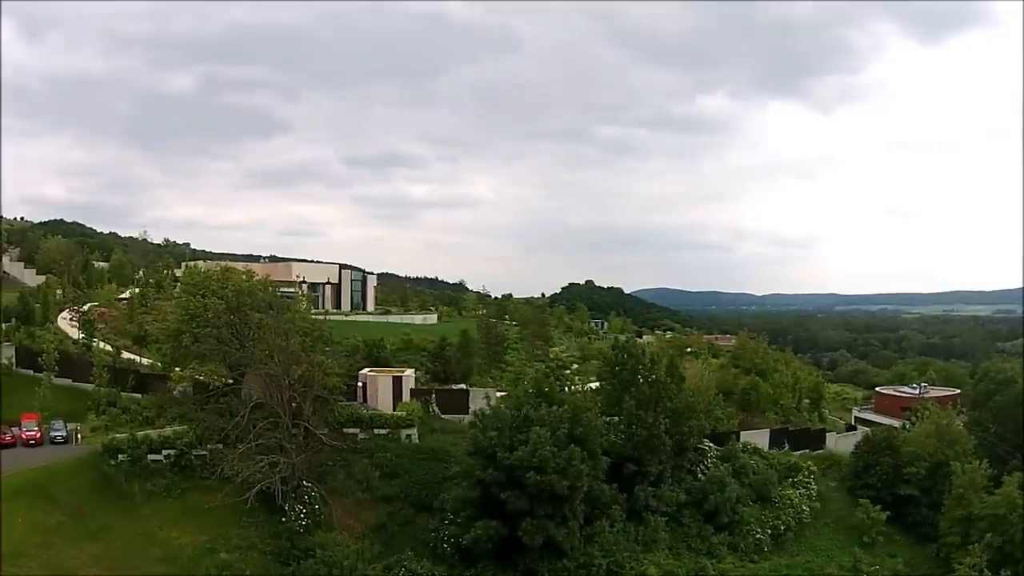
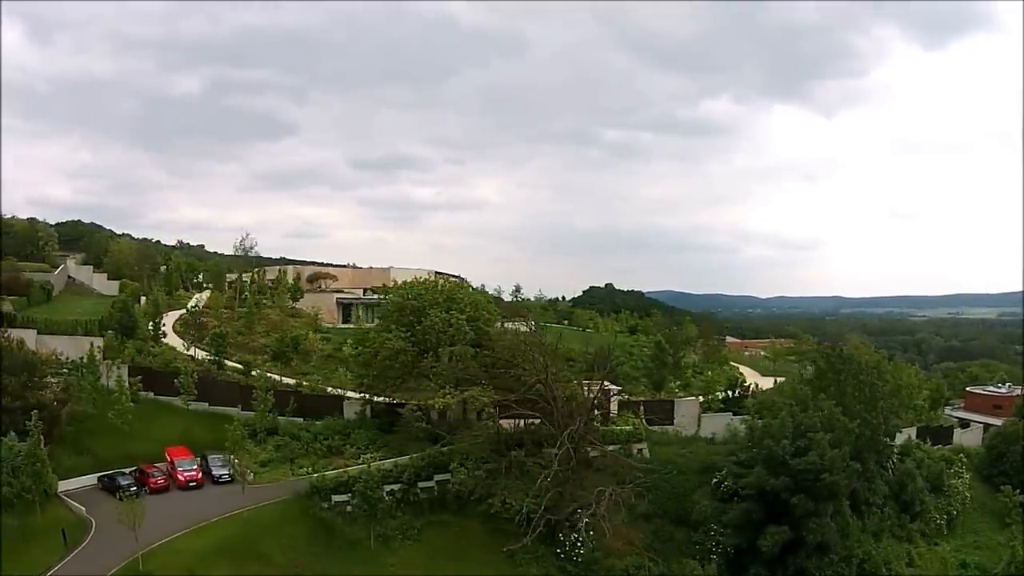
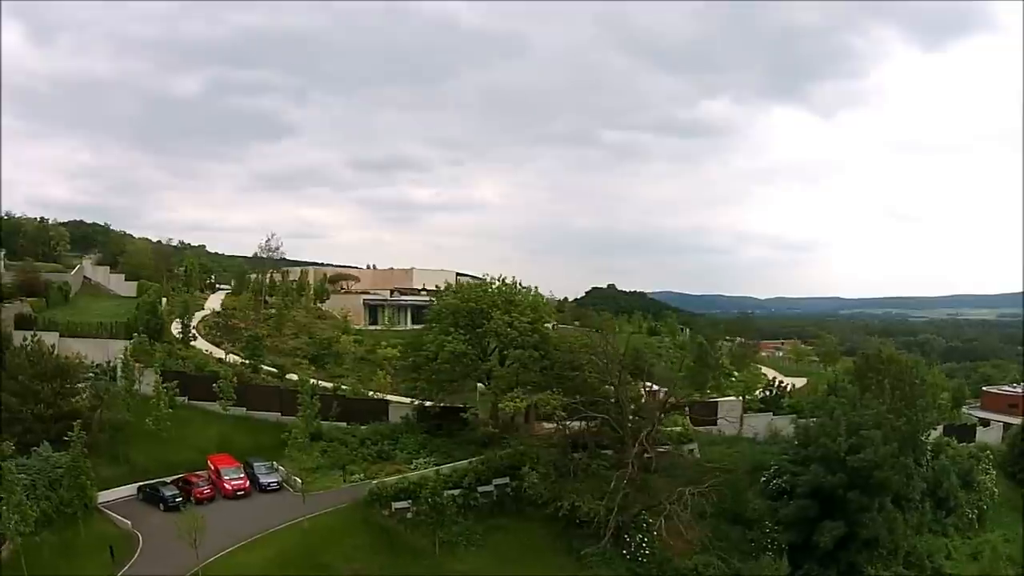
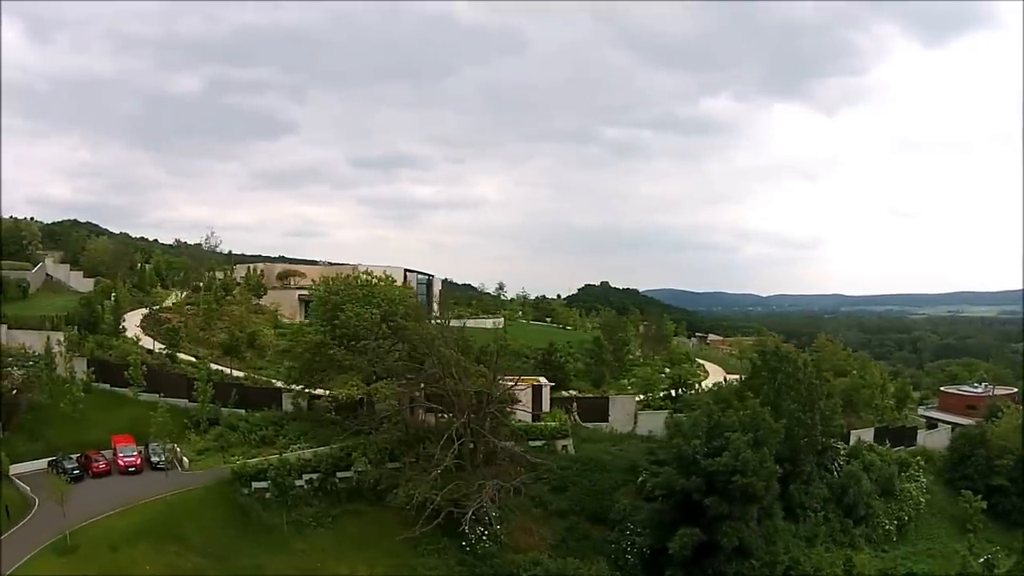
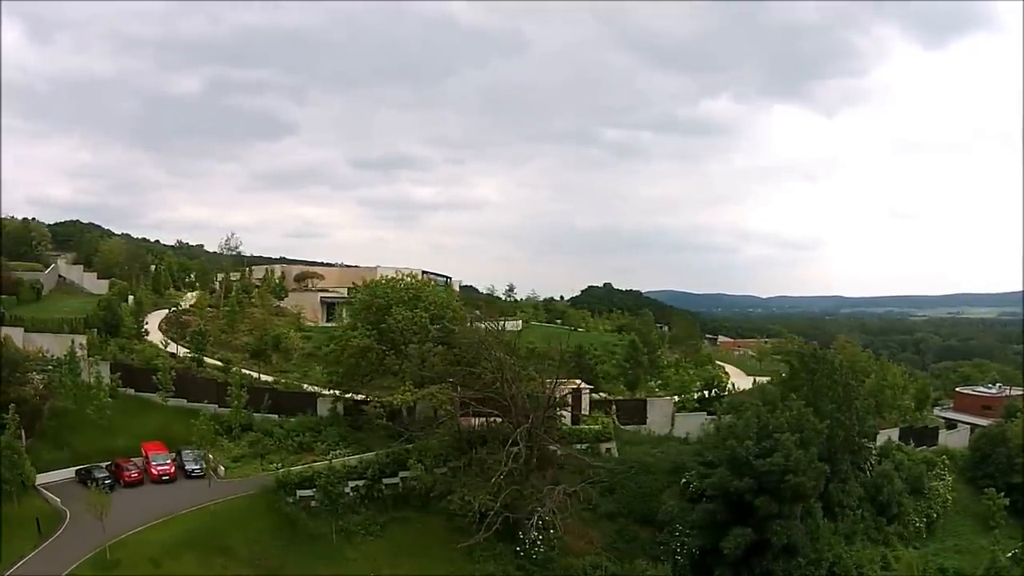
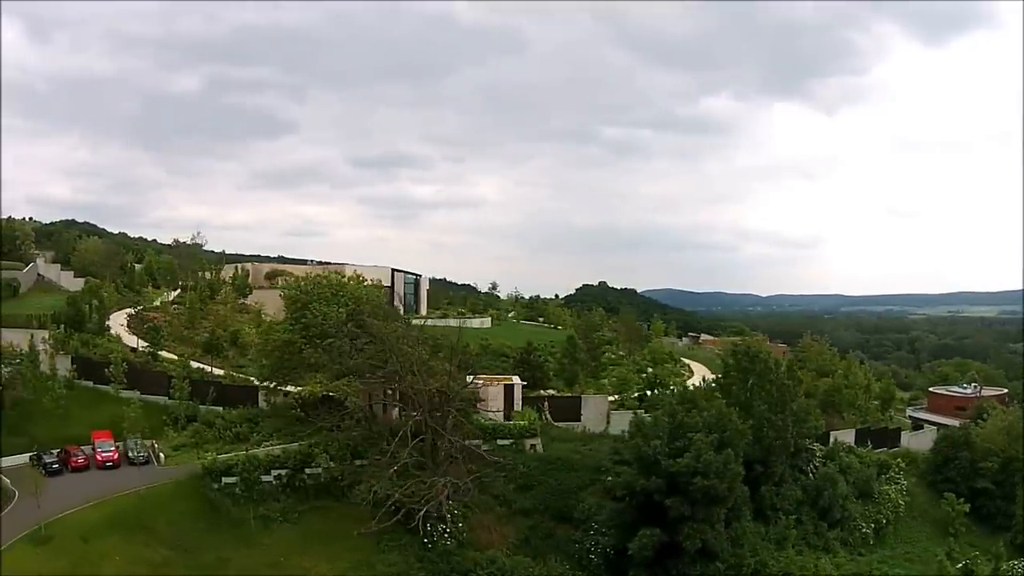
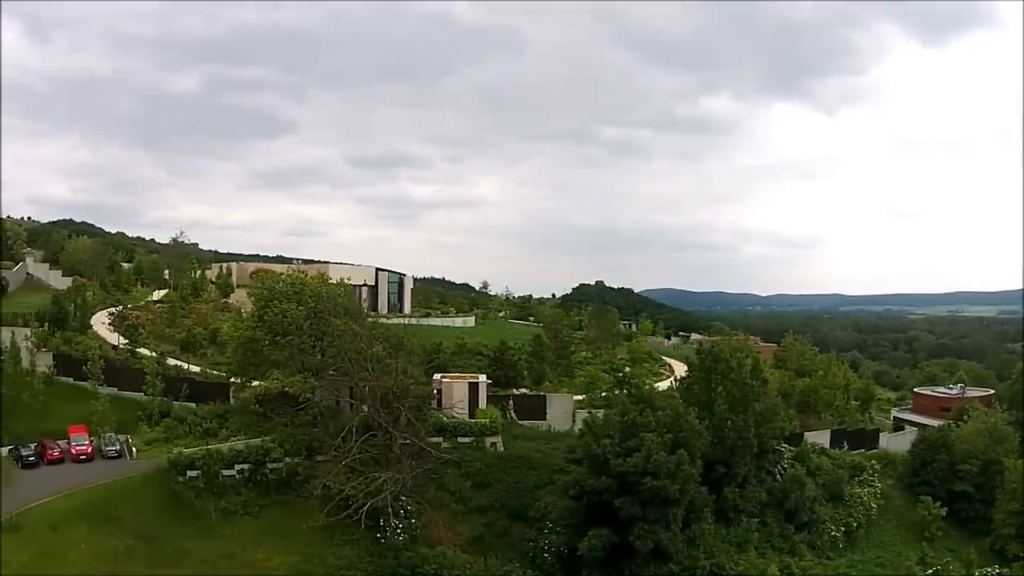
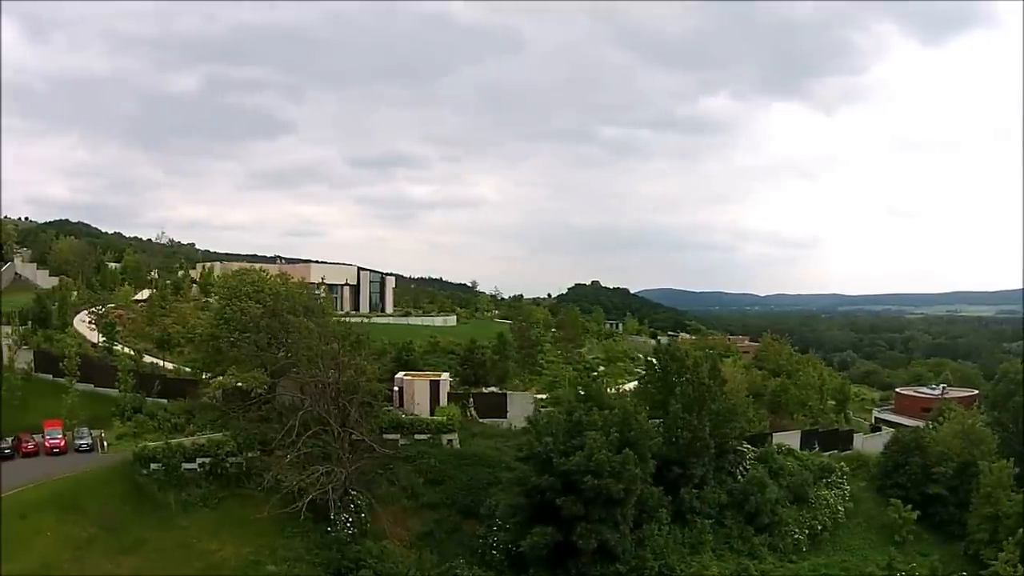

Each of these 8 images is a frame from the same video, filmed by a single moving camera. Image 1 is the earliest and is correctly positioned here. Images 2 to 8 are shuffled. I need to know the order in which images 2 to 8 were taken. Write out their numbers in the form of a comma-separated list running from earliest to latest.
8, 7, 6, 4, 5, 2, 3
